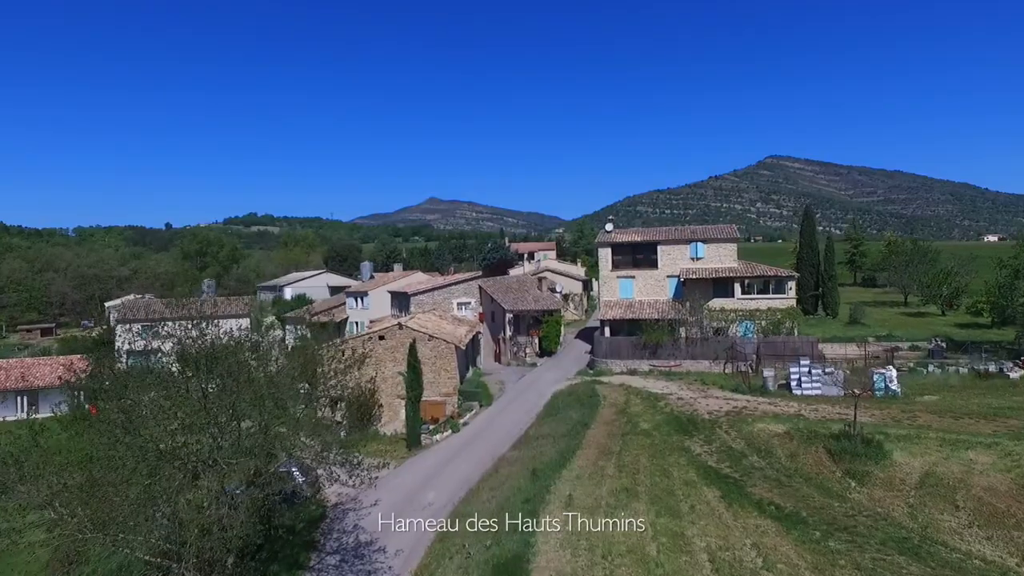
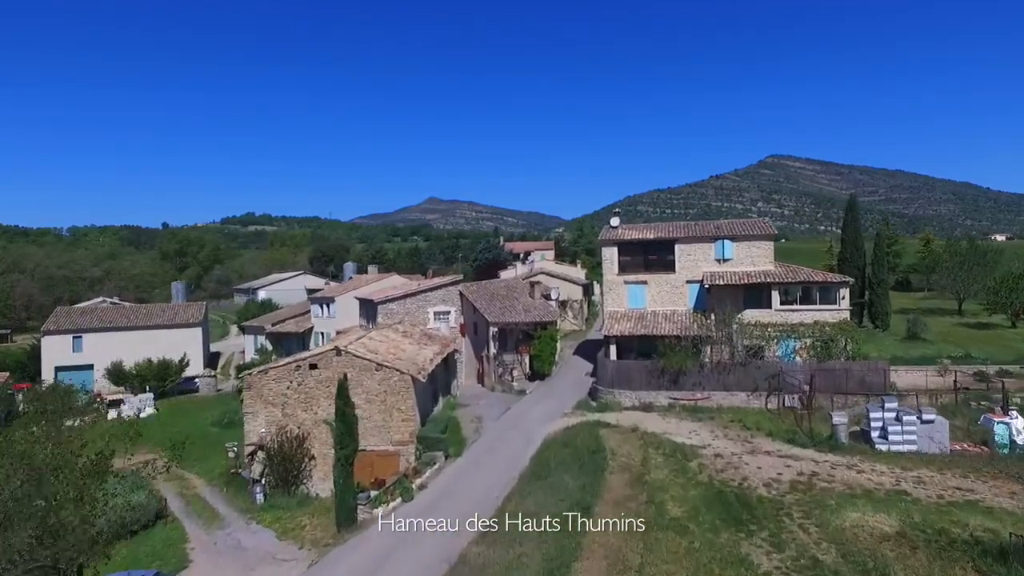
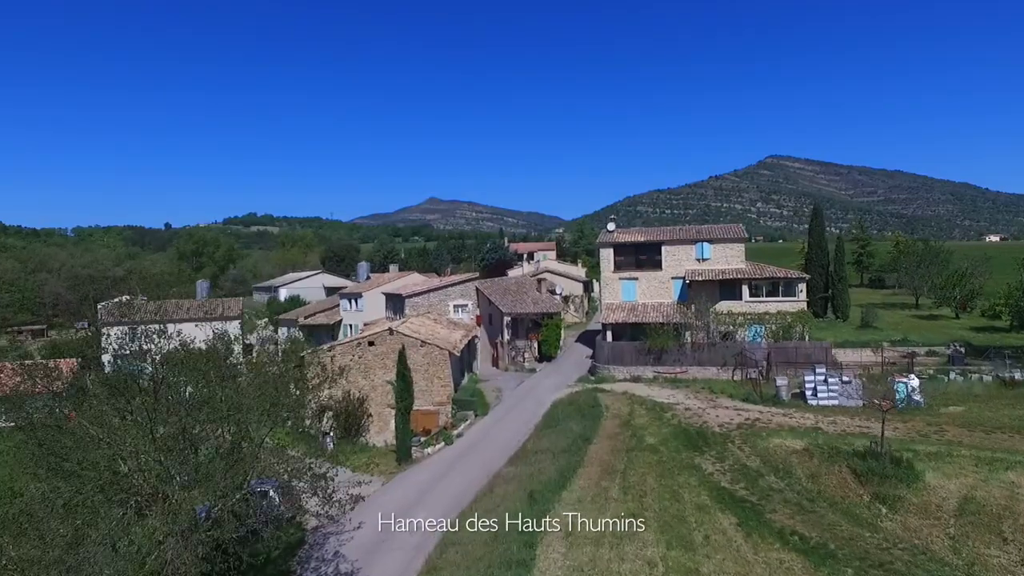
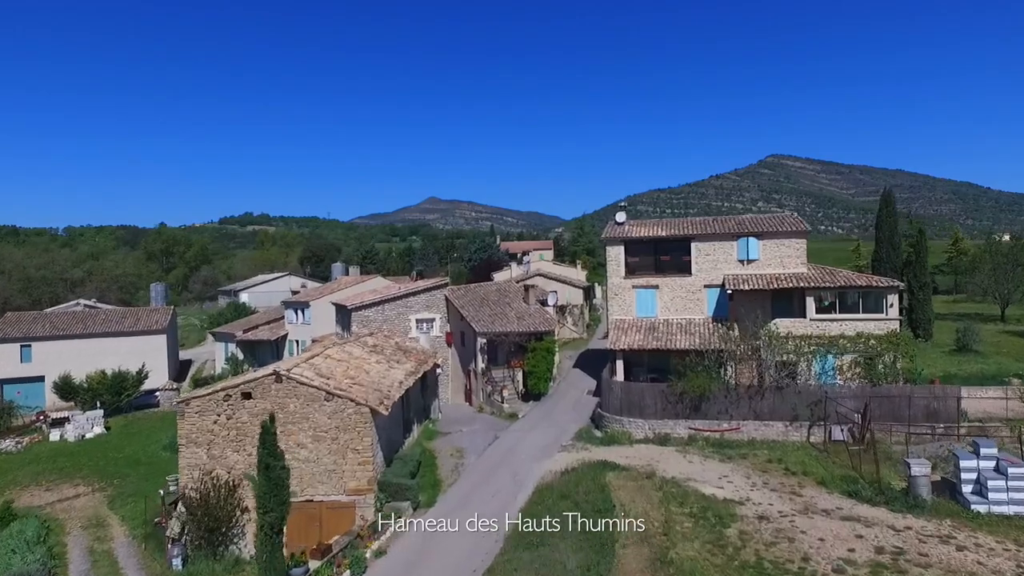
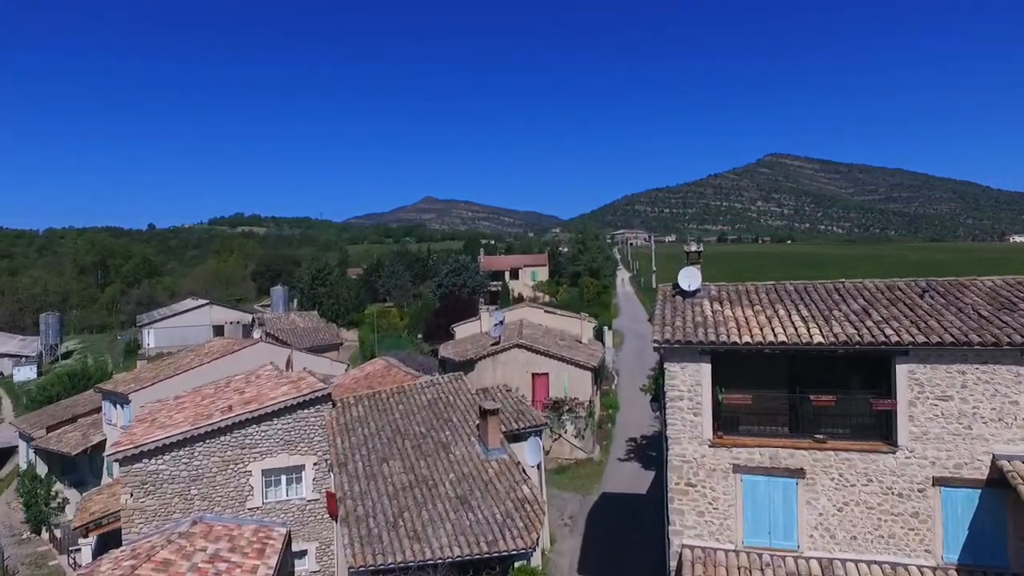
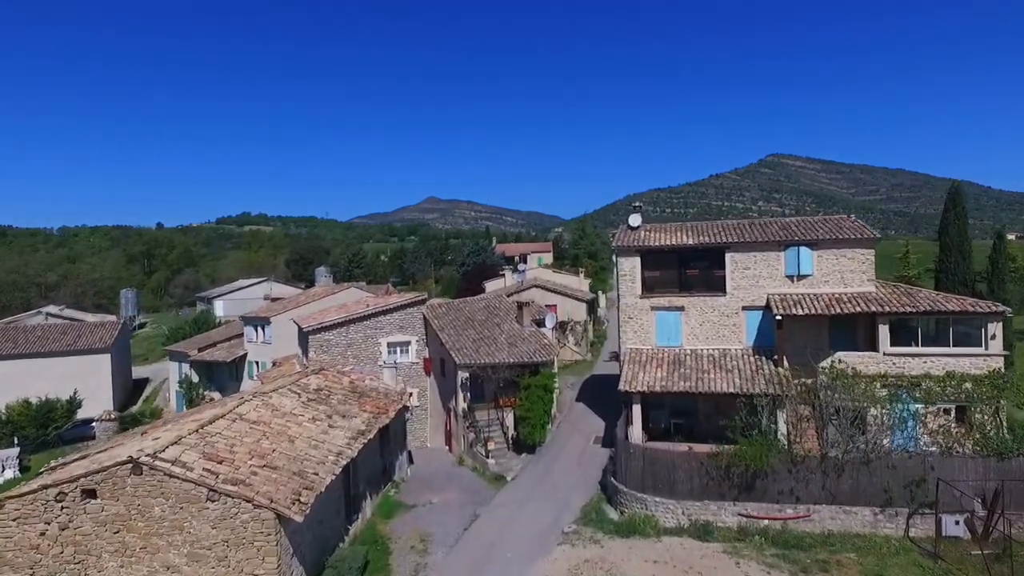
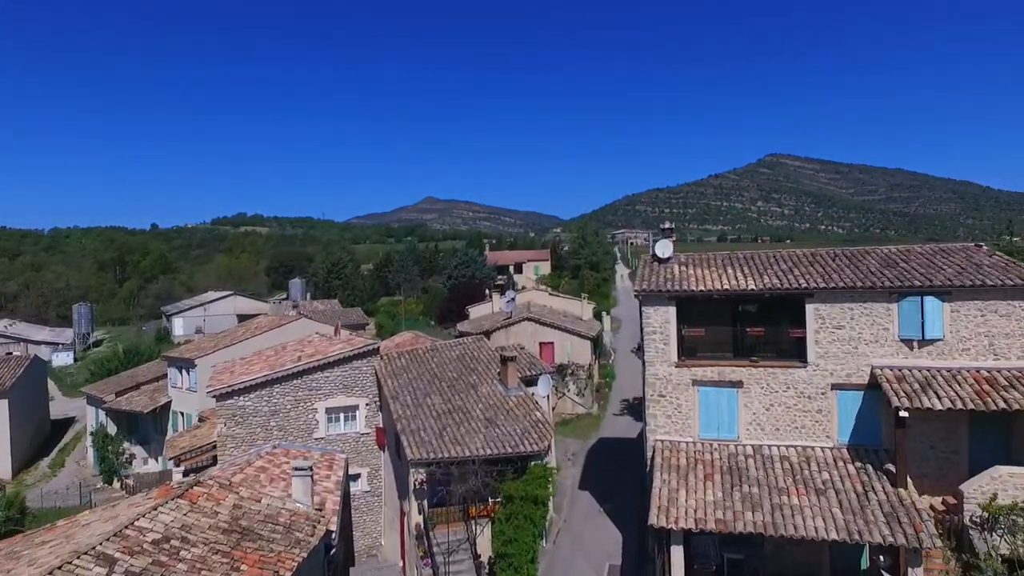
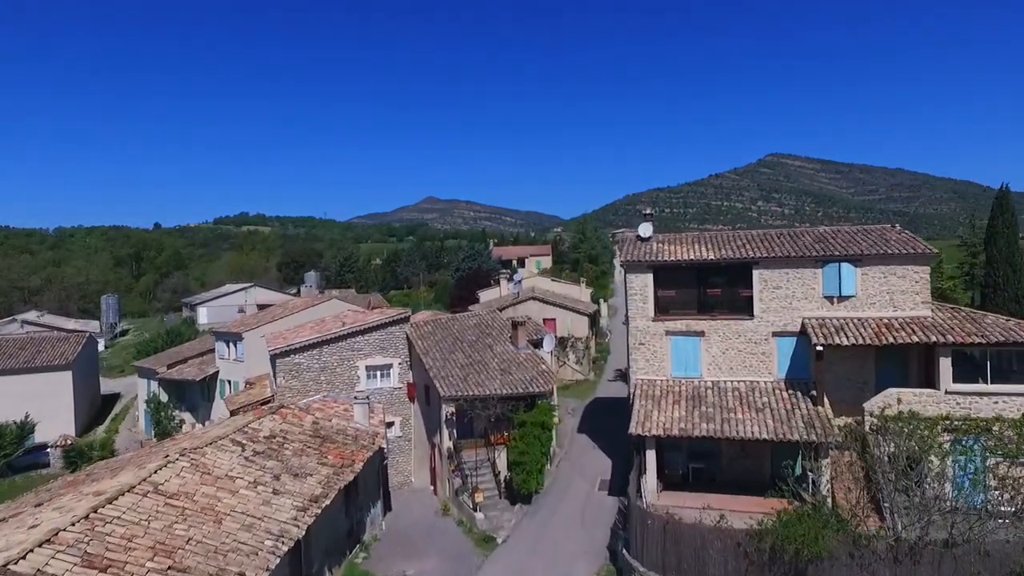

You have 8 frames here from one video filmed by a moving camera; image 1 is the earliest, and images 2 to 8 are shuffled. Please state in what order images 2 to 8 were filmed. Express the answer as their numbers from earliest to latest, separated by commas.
3, 2, 4, 6, 8, 7, 5
